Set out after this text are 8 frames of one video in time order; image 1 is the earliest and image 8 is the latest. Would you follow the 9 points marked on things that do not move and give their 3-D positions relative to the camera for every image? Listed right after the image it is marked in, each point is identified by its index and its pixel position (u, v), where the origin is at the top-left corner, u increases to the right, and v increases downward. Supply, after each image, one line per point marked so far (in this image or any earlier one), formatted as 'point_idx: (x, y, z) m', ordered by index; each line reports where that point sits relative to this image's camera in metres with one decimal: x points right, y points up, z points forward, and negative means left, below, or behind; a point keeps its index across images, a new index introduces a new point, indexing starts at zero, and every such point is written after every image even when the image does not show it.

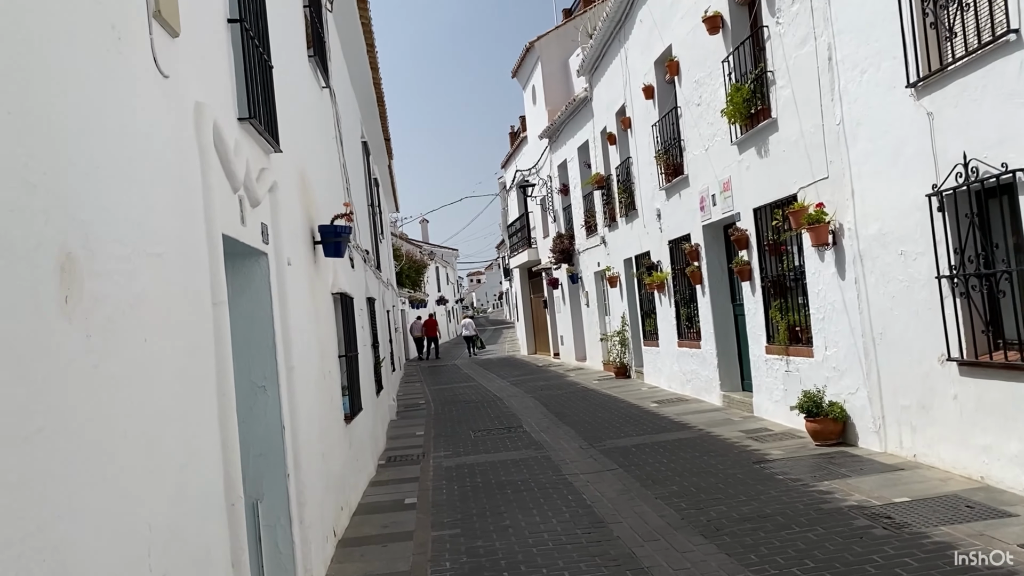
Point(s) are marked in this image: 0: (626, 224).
0: (+1.9, +1.1, +15.2) m
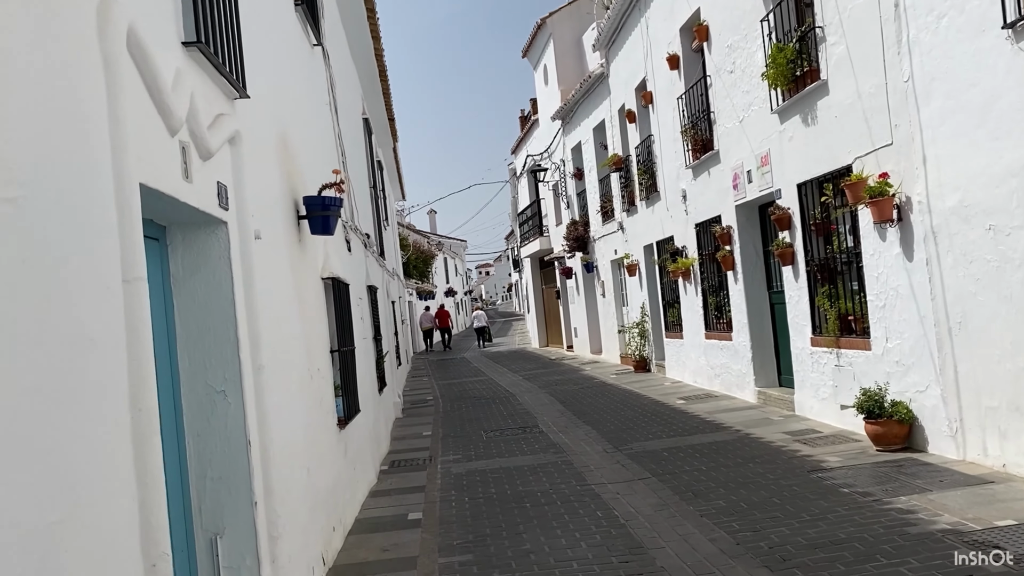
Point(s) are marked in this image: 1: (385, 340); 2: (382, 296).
0: (+2.1, +1.3, +14.2) m
1: (-1.7, -0.7, +11.8) m
2: (-1.8, -0.1, +12.0) m
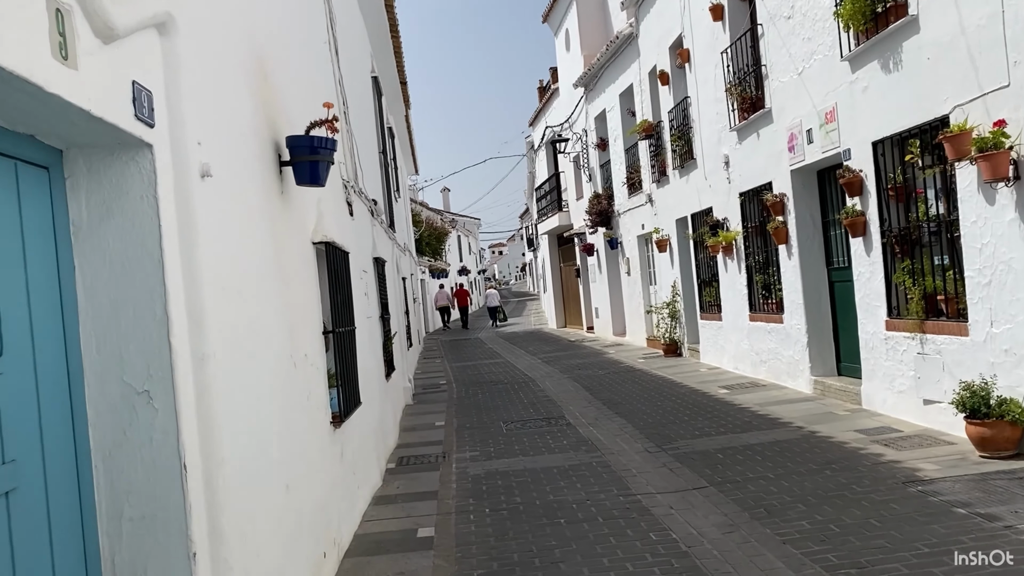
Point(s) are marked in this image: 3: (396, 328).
0: (+2.5, +1.6, +13.0) m
1: (-1.4, -0.4, +10.7) m
2: (-1.5, +0.2, +10.9) m
3: (-1.4, -0.5, +10.9) m
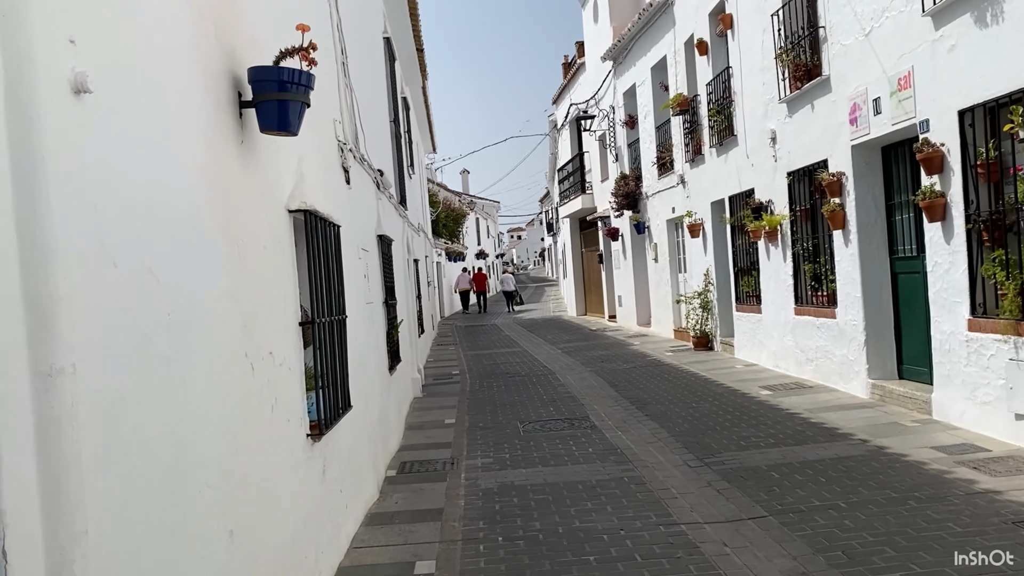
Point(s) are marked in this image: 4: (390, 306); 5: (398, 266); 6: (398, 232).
0: (+2.8, +1.8, +12.0) m
1: (-1.2, -0.2, +9.8) m
2: (-1.3, +0.4, +9.9) m
3: (-1.2, -0.3, +10.0) m
4: (-1.0, -0.2, +7.7) m
5: (-1.2, +0.2, +9.3) m
6: (-1.3, +0.6, +10.1) m
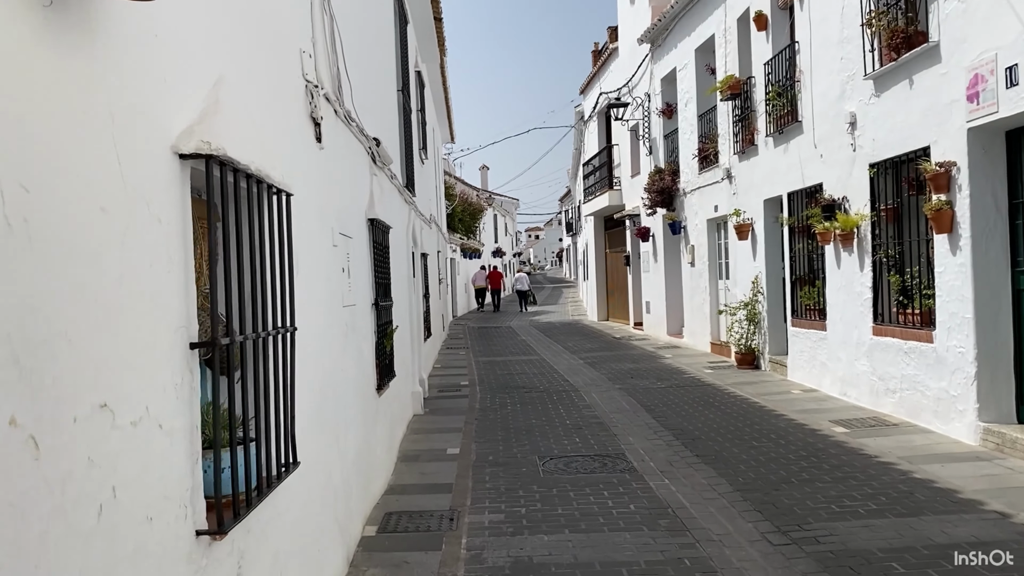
0: (+3.1, +1.7, +10.4) m
1: (-1.0, -0.2, +8.3) m
2: (-1.0, +0.5, +8.4) m
3: (-1.0, -0.2, +8.5) m
4: (-0.9, -0.1, +6.1) m
5: (-1.0, +0.2, +7.8) m
6: (-1.1, +0.6, +8.6) m
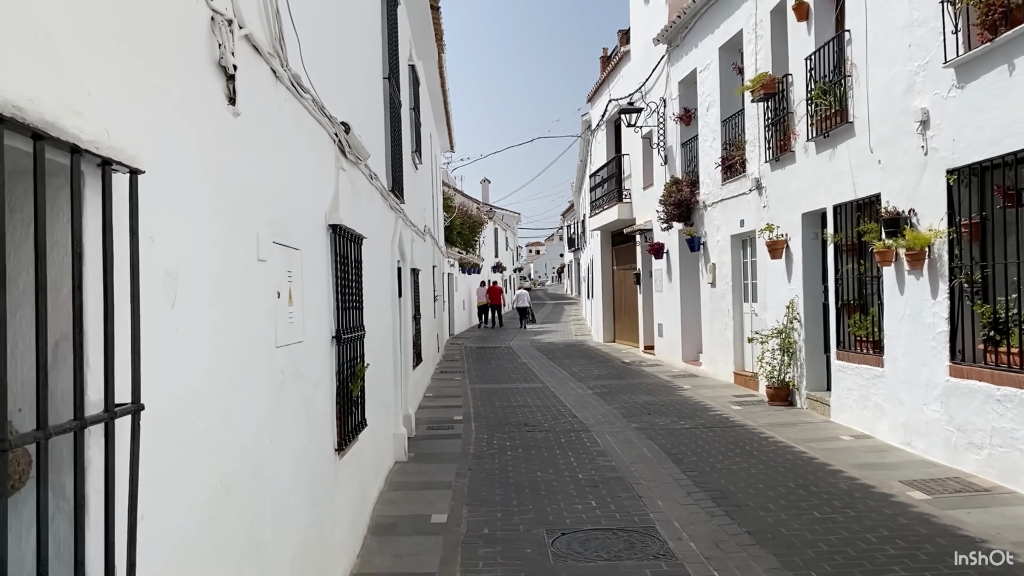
0: (+3.1, +1.4, +9.1) m
1: (-1.0, -0.3, +6.9) m
2: (-1.0, +0.3, +7.1) m
3: (-1.0, -0.4, +7.1) m
4: (-0.9, -0.3, +4.8) m
5: (-1.0, +0.1, +6.4) m
6: (-1.0, +0.5, +7.2) m
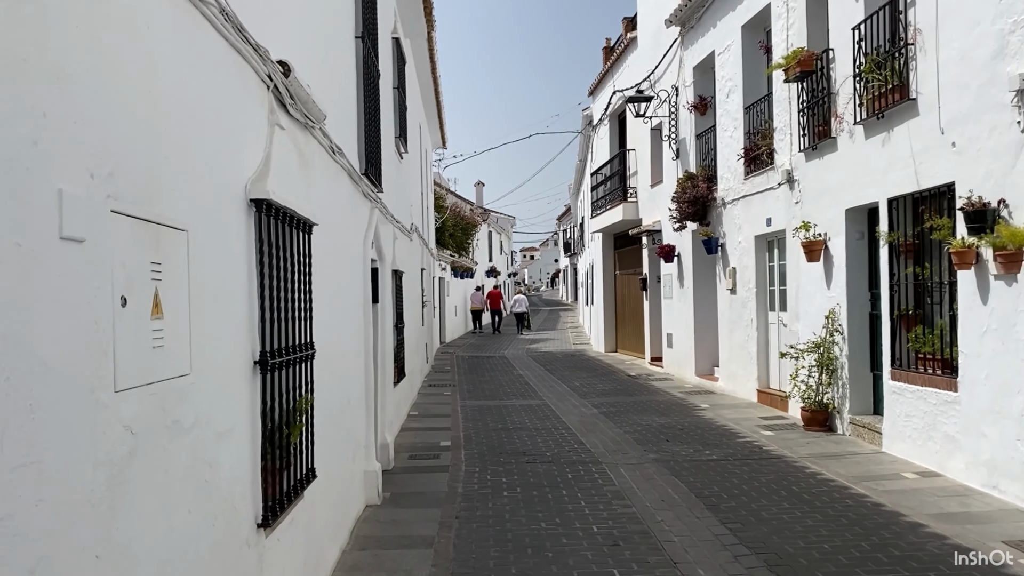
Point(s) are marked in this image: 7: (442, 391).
0: (+3.1, +1.3, +7.7) m
1: (-1.0, -0.4, +5.6) m
2: (-1.0, +0.3, +5.7) m
3: (-1.0, -0.4, +5.7) m
4: (-0.9, -0.3, +3.4) m
5: (-1.0, +0.1, +5.1) m
6: (-1.0, +0.4, +5.9) m
7: (-1.0, -1.5, +12.9) m
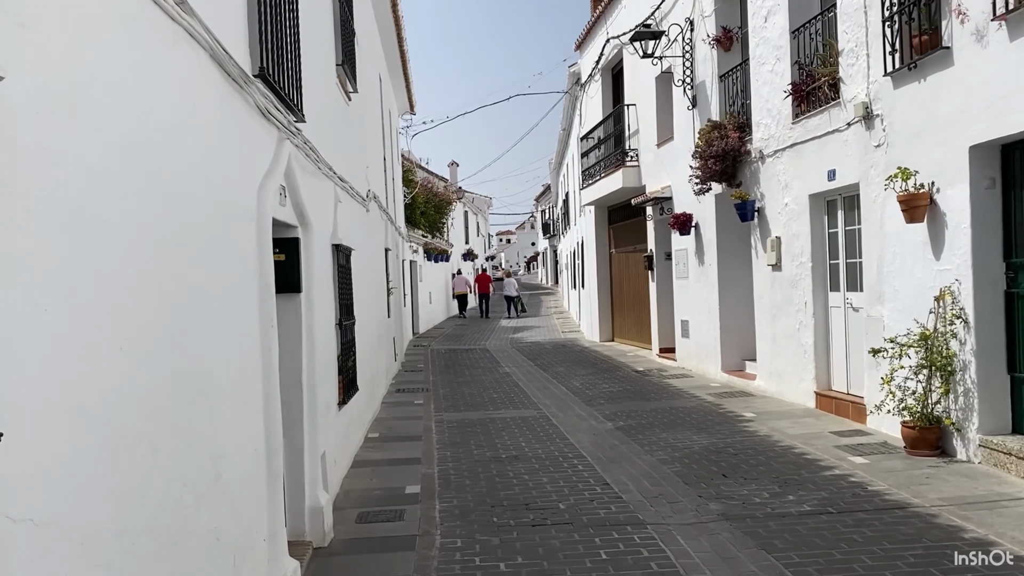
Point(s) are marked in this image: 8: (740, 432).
0: (+3.0, +1.5, +5.3) m
1: (-1.0, -0.3, +3.0) m
2: (-1.0, +0.3, +3.2) m
3: (-1.0, -0.4, +3.2) m
4: (-0.8, -0.3, +0.9) m
5: (-0.9, +0.1, +2.5) m
6: (-1.0, +0.5, +3.4) m
7: (-1.2, -1.3, +10.4) m
8: (+1.9, -1.2, +7.5) m
